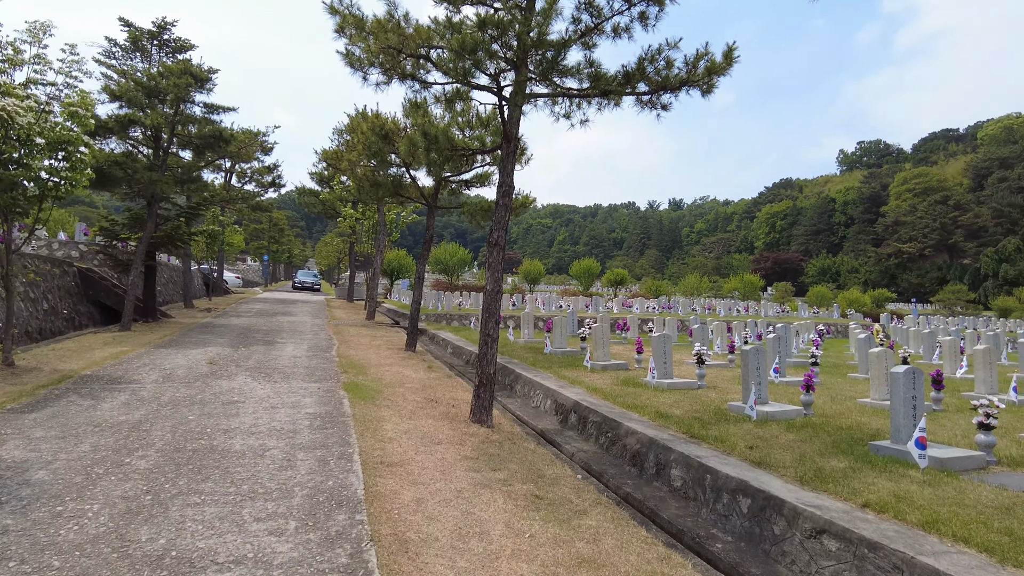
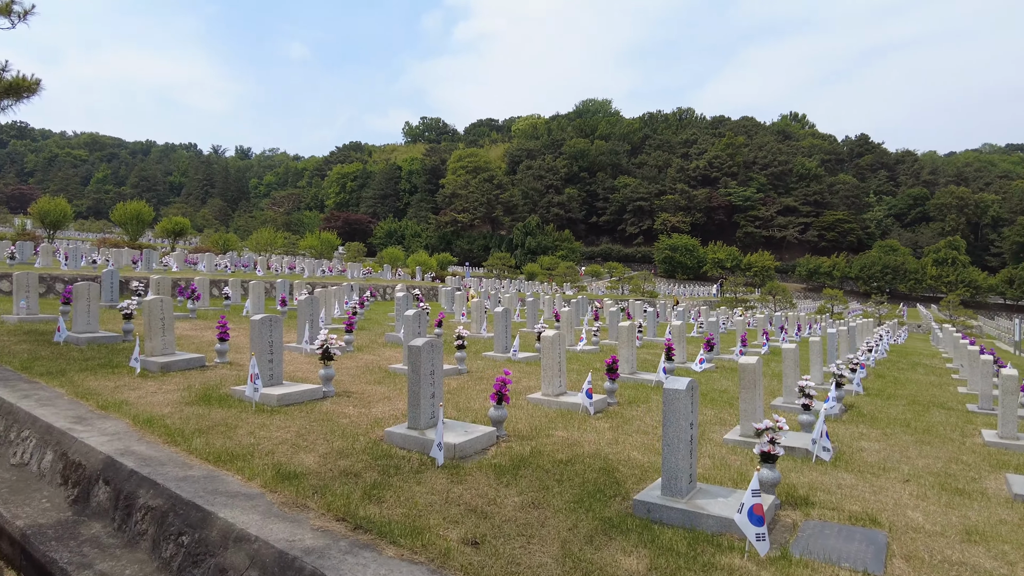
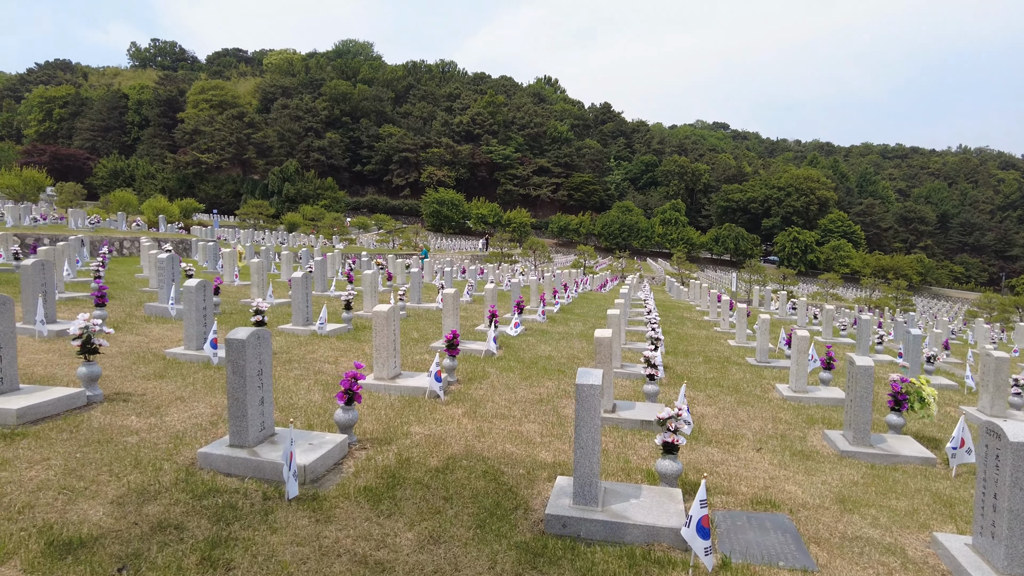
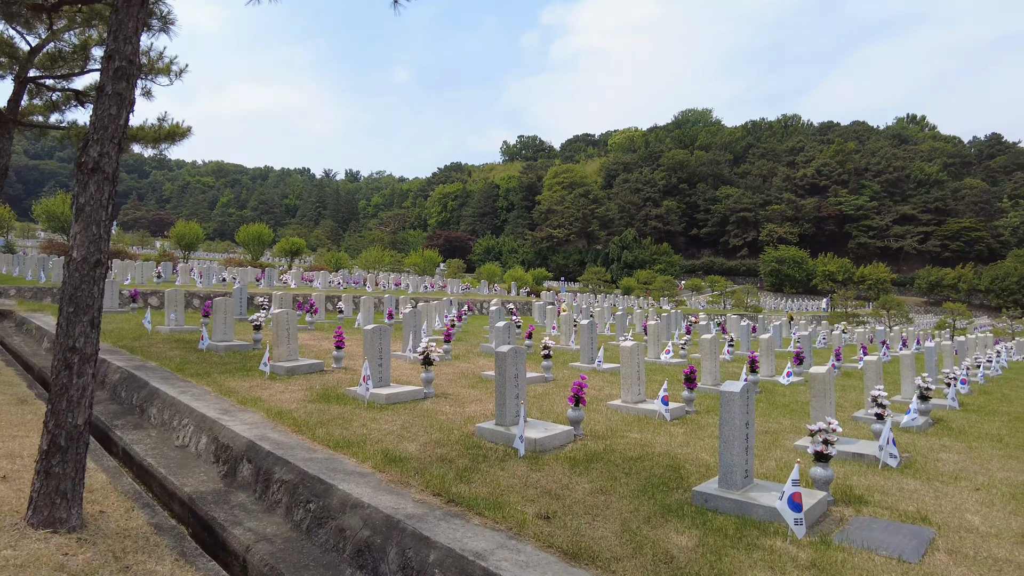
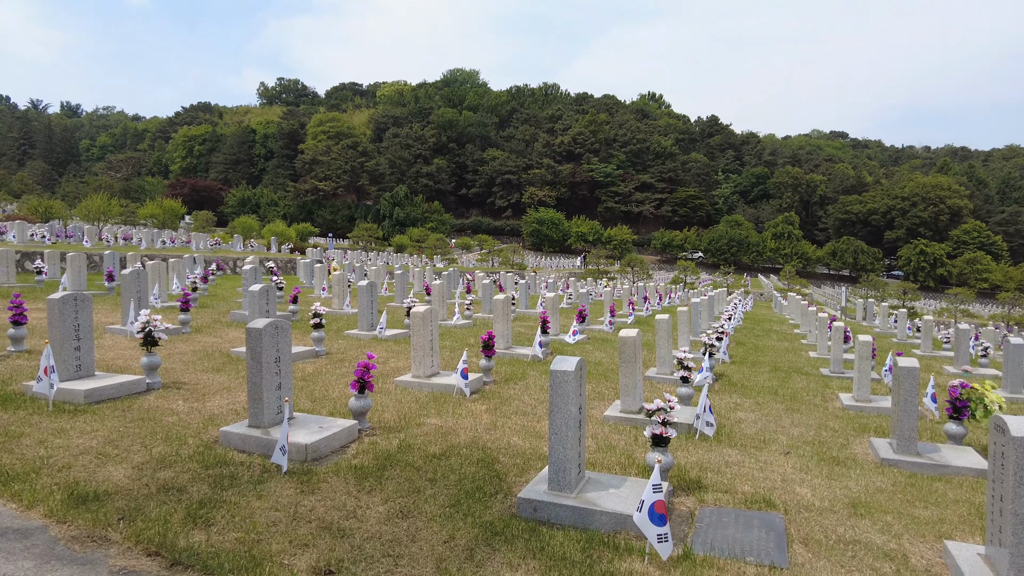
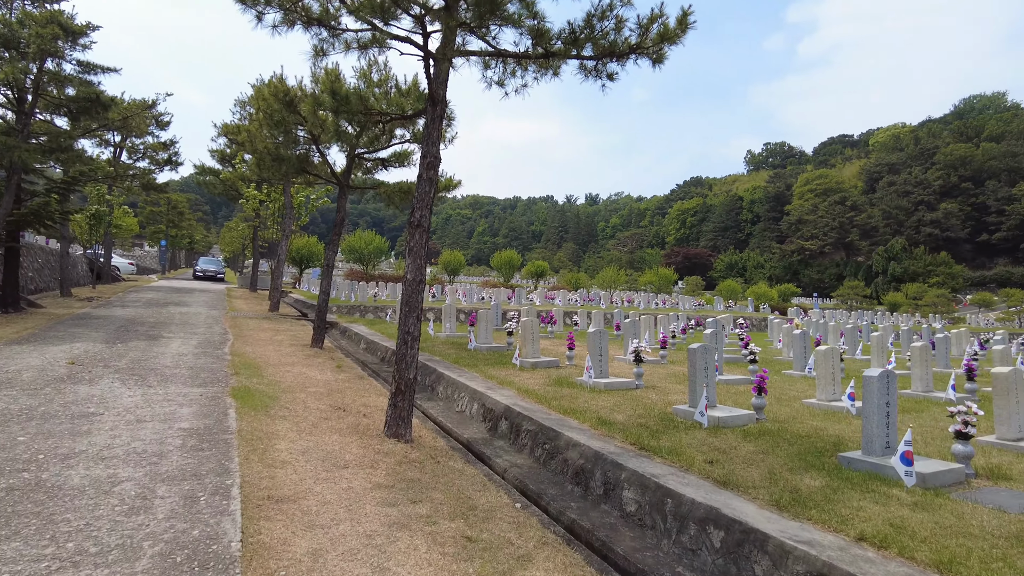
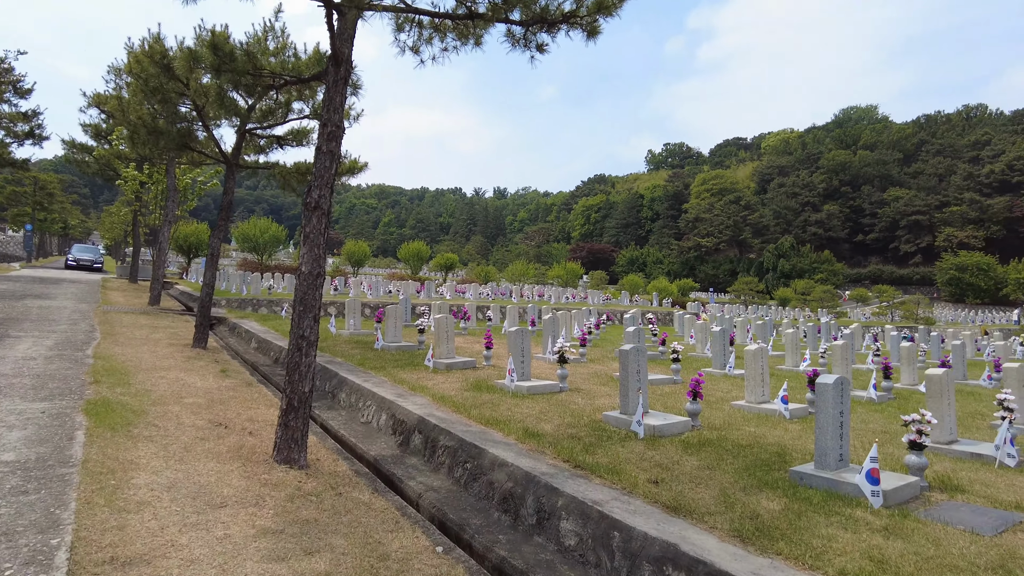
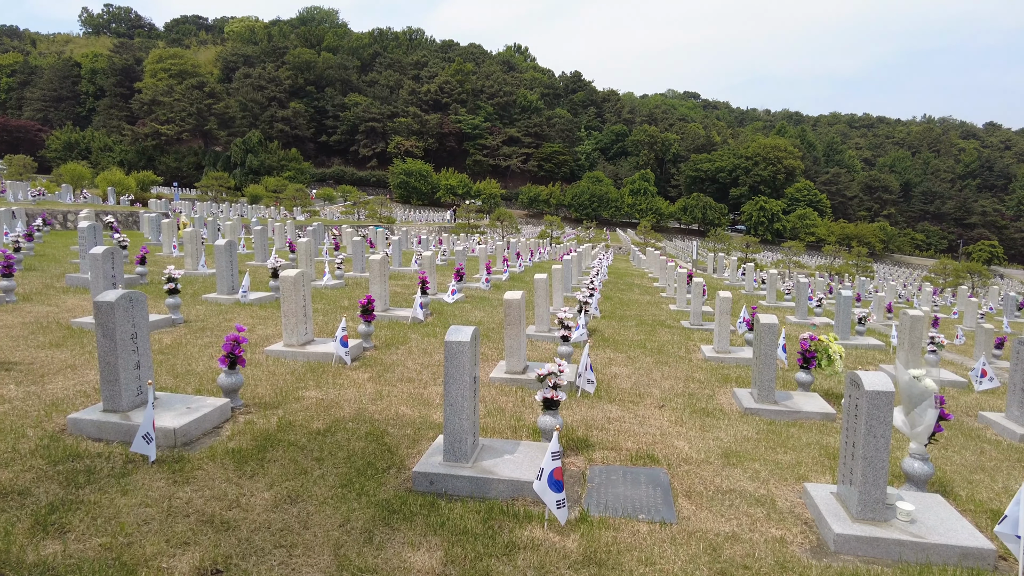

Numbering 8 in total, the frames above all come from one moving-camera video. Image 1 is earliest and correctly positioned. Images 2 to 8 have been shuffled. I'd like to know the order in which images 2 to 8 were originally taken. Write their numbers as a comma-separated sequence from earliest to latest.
6, 7, 4, 2, 5, 8, 3
